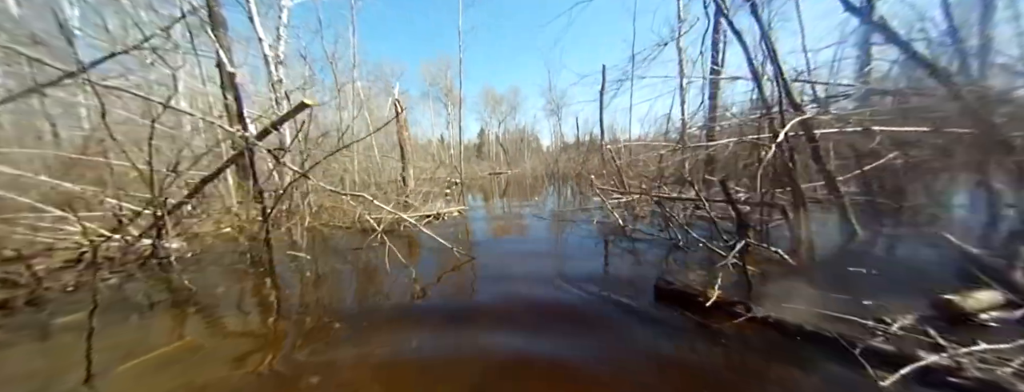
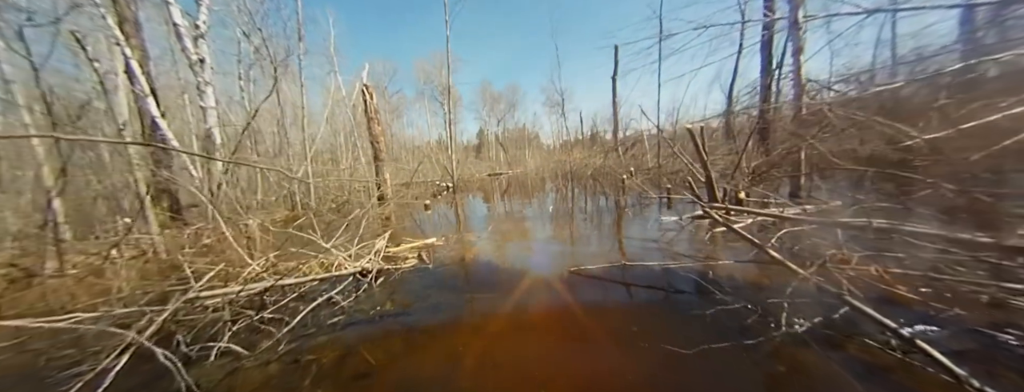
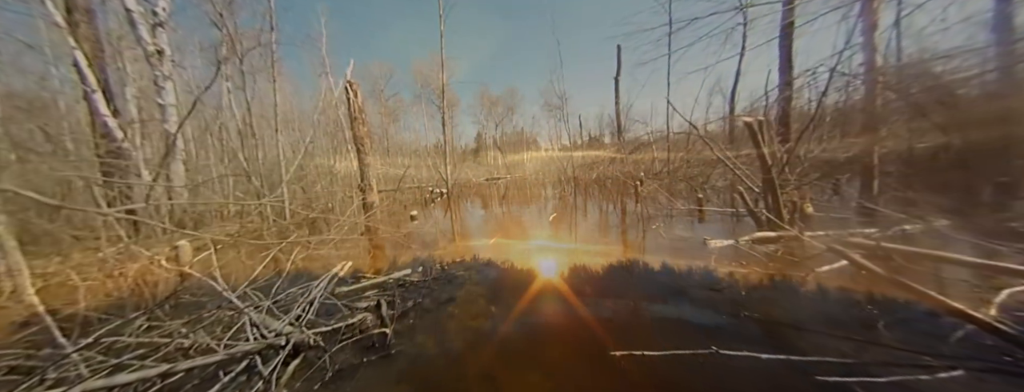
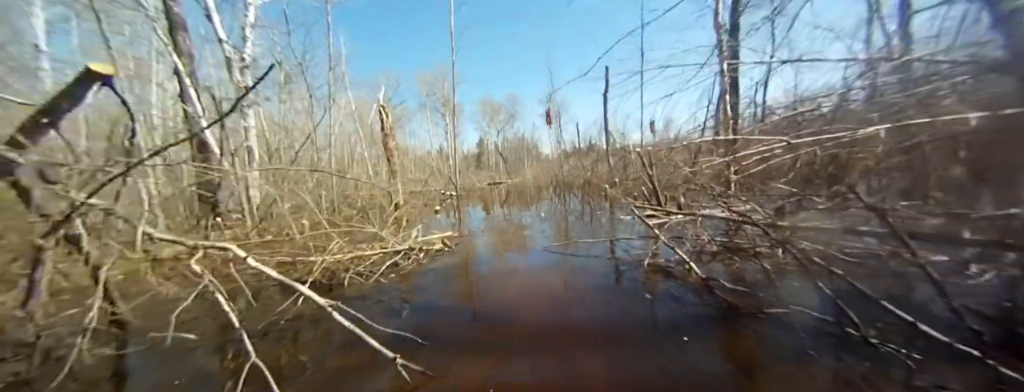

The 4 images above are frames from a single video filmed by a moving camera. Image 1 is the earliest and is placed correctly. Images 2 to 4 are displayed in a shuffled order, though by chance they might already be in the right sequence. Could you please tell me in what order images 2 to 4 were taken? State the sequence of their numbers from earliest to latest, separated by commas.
4, 2, 3
